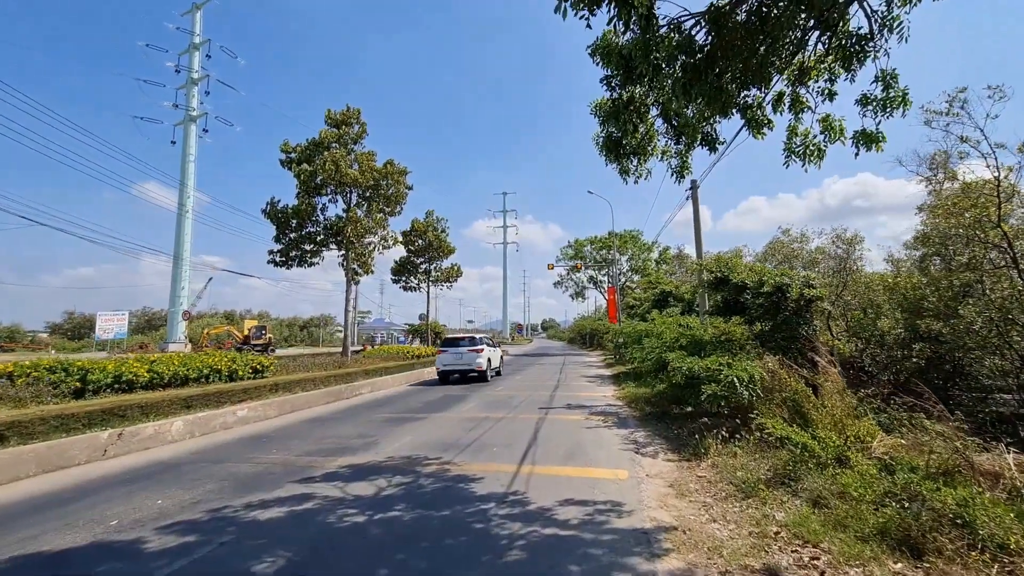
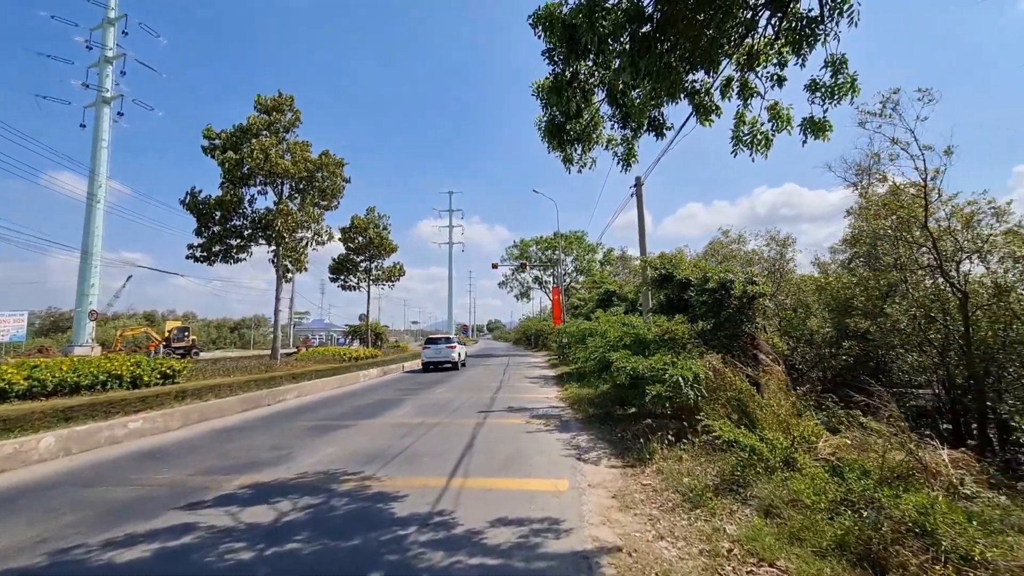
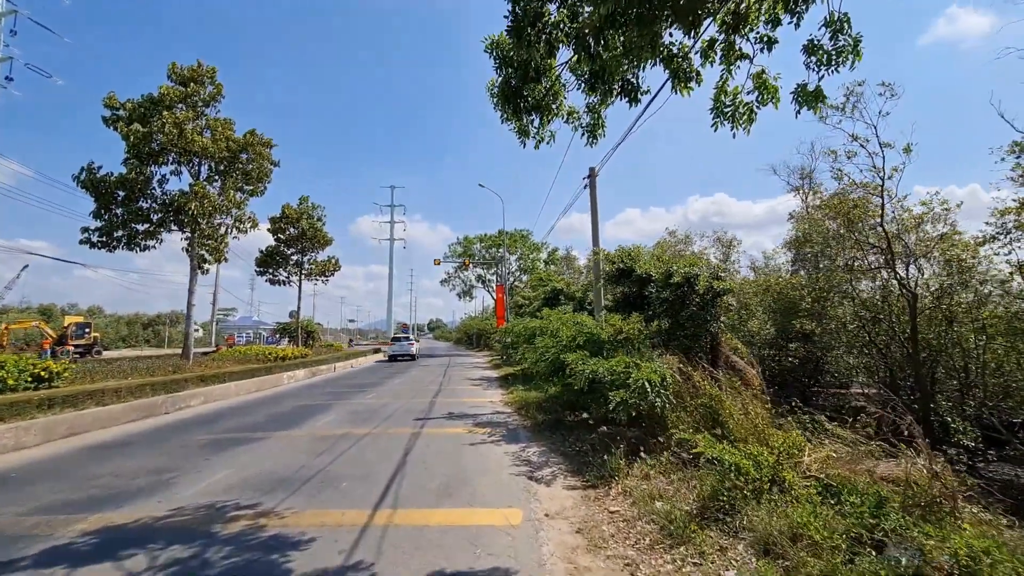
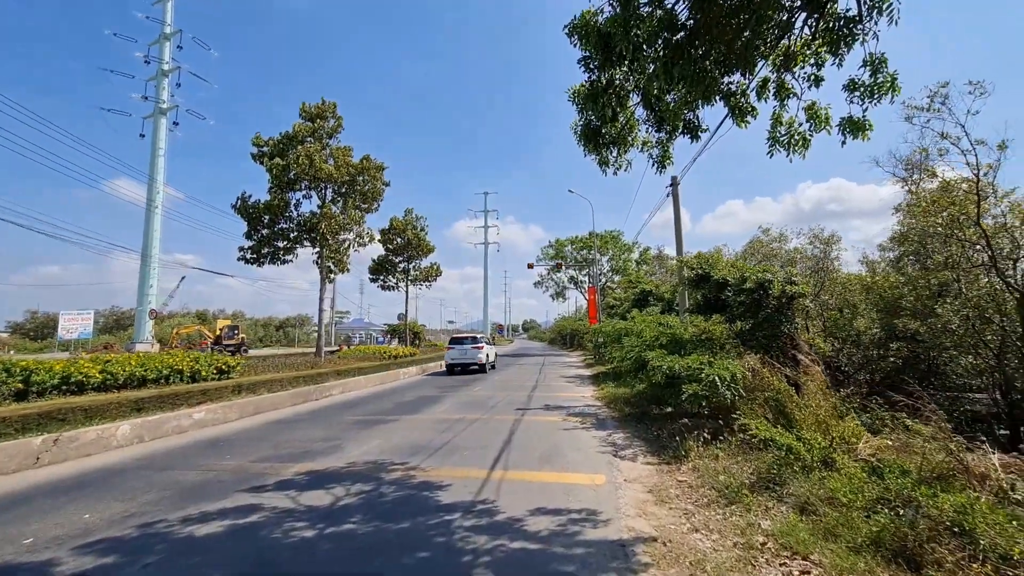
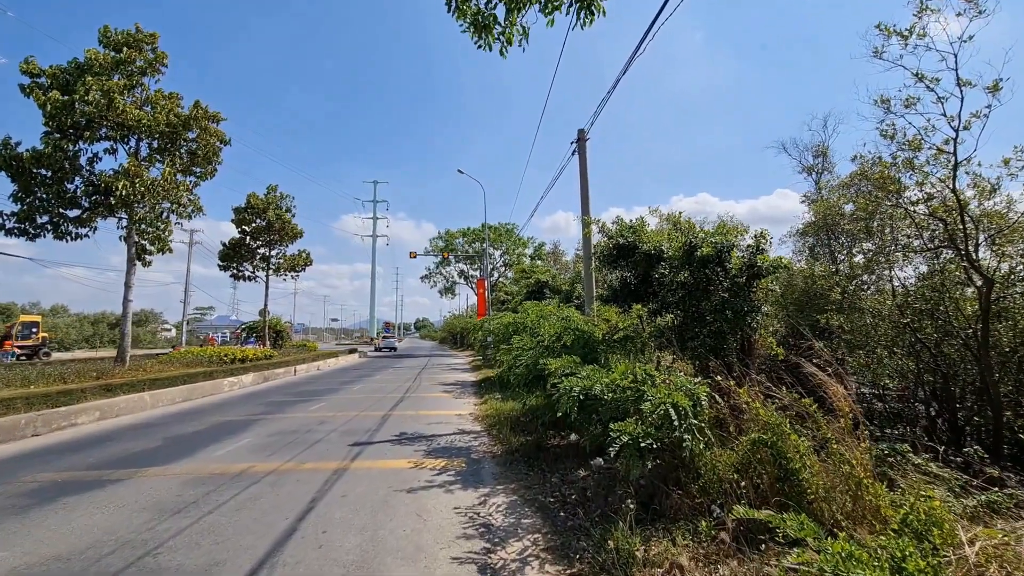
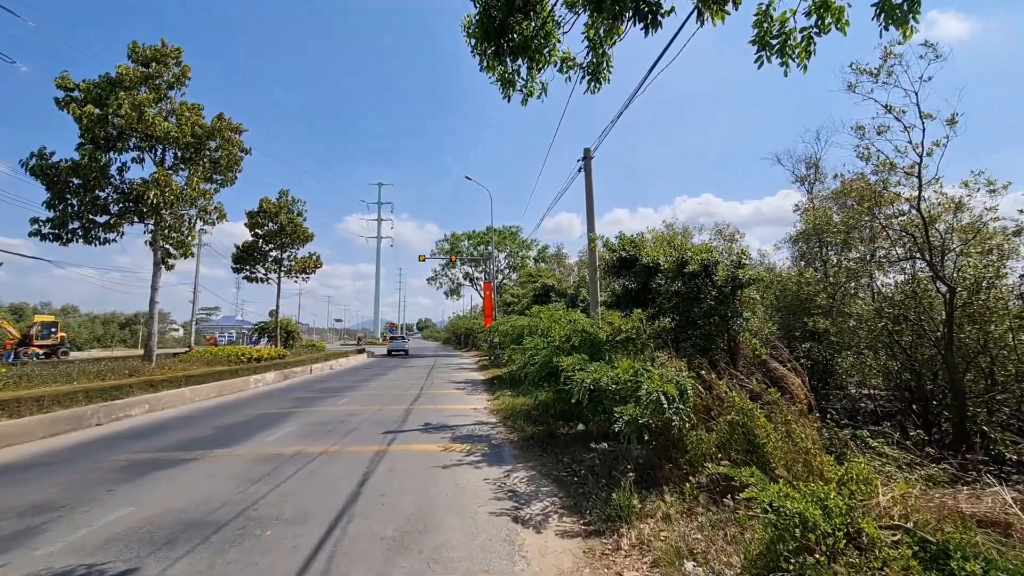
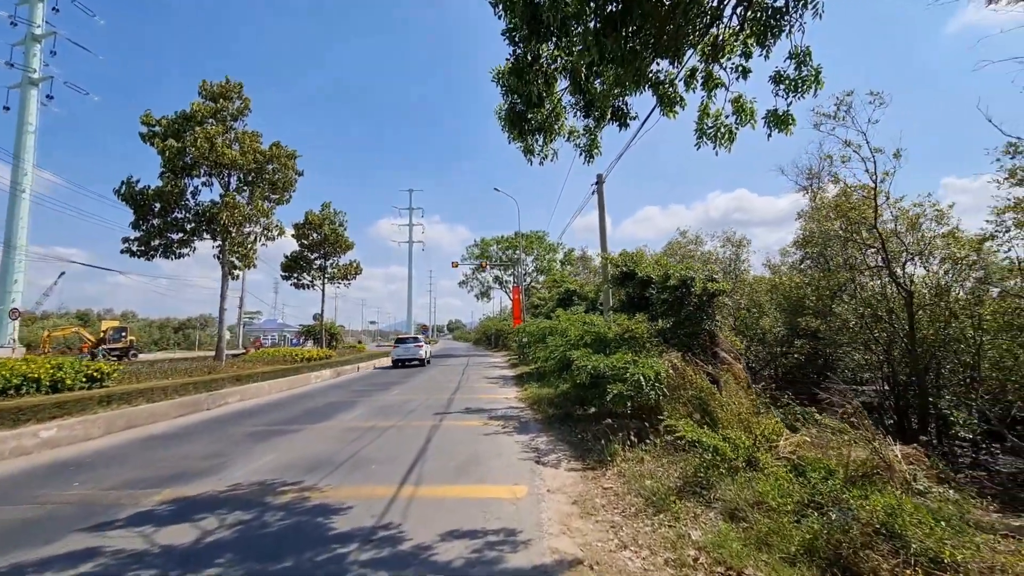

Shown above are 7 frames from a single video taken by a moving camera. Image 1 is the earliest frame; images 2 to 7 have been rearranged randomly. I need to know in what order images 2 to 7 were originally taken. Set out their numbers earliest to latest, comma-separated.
4, 2, 7, 3, 6, 5
